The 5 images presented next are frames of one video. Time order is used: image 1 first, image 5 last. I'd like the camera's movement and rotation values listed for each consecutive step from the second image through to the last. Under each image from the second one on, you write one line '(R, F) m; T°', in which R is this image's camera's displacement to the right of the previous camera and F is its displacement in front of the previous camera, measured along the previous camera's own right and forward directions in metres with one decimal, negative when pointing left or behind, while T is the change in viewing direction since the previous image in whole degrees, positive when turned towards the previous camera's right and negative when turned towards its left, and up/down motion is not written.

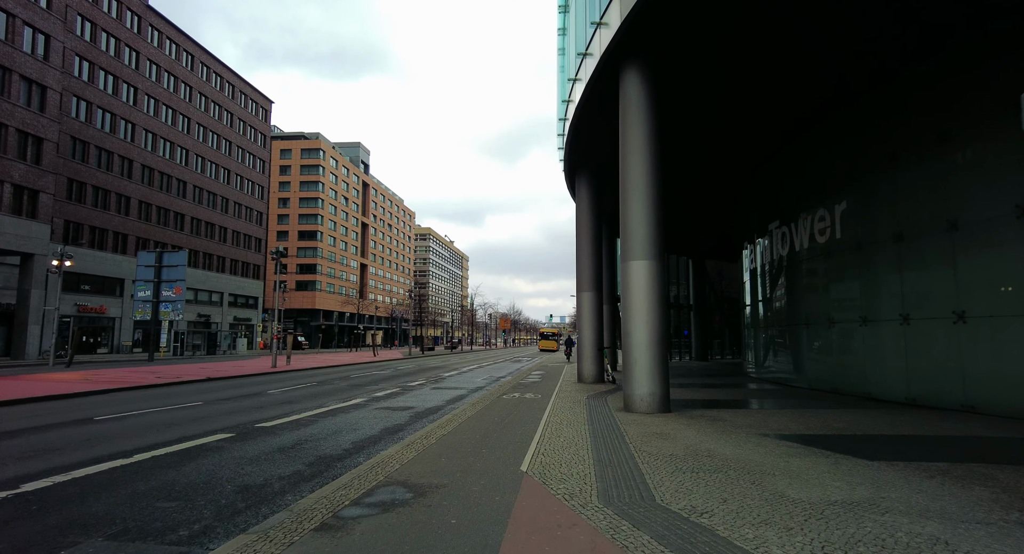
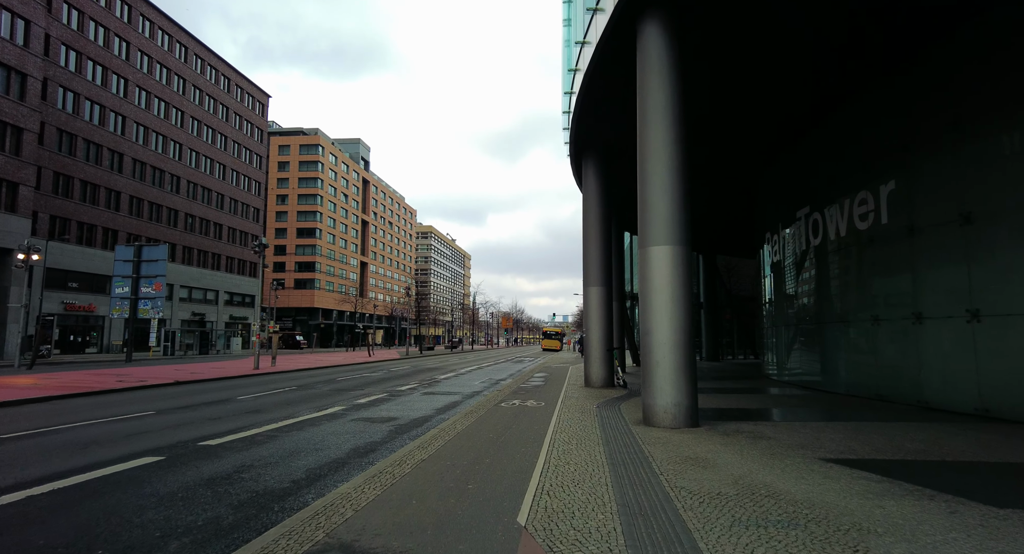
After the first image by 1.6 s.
(+0.1, +1.7) m; 0°
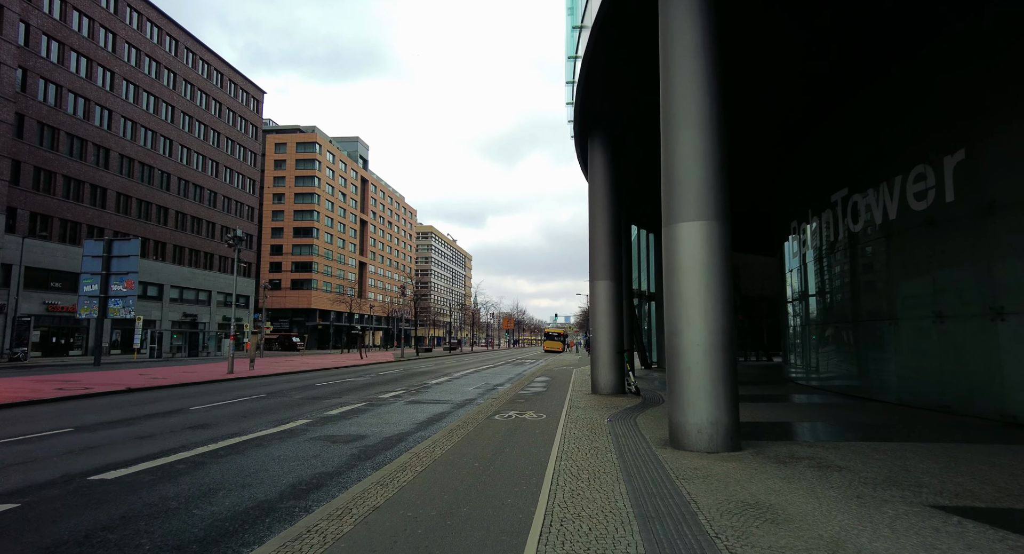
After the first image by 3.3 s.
(+0.1, +1.9) m; 0°
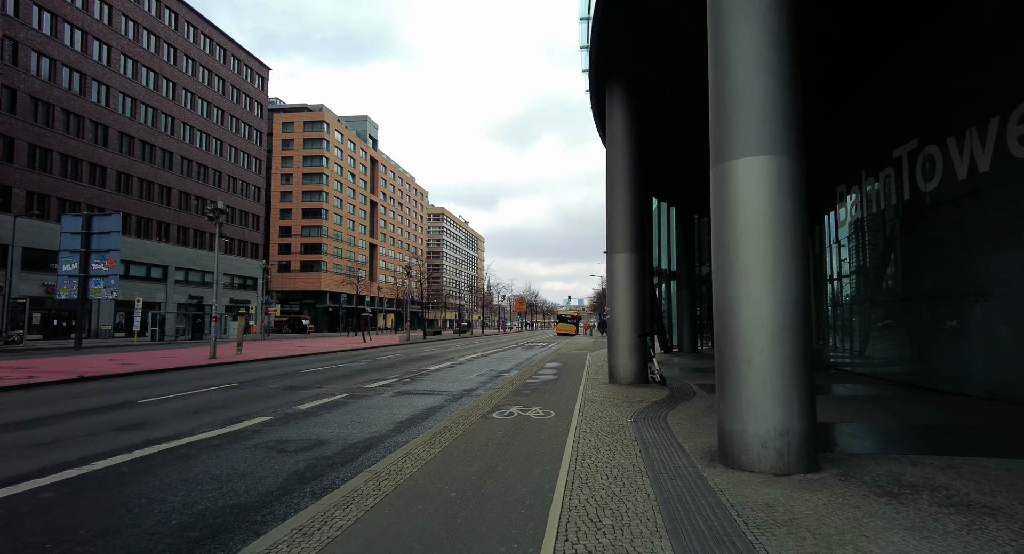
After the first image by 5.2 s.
(+0.2, +2.0) m; -2°
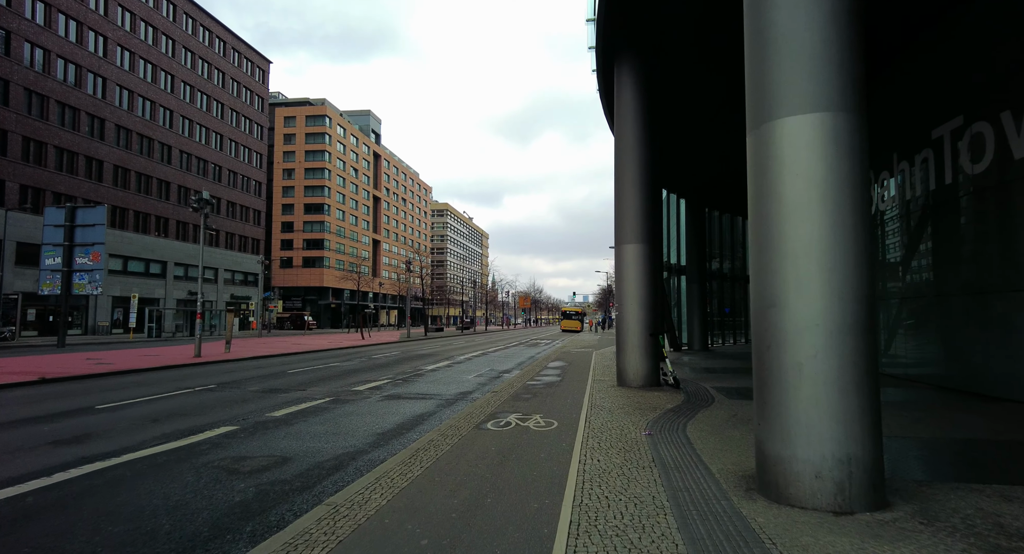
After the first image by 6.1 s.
(+0.1, +1.1) m; -1°
